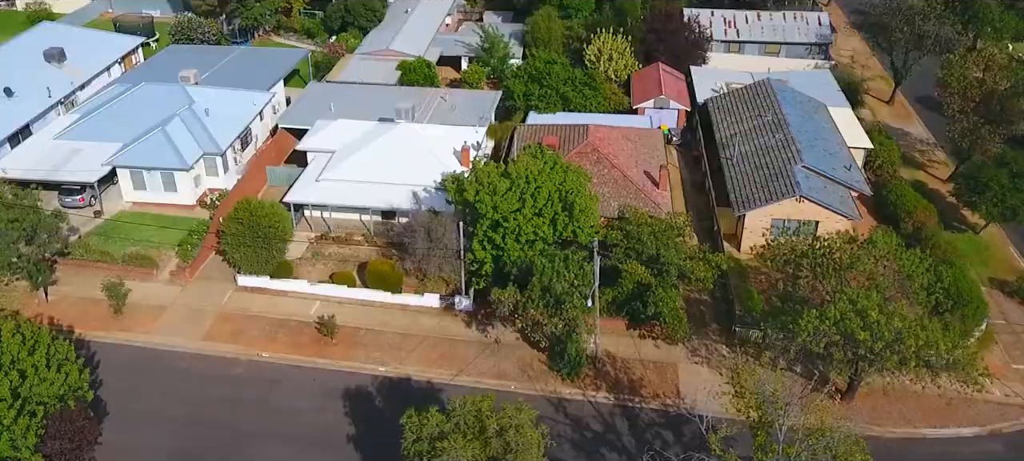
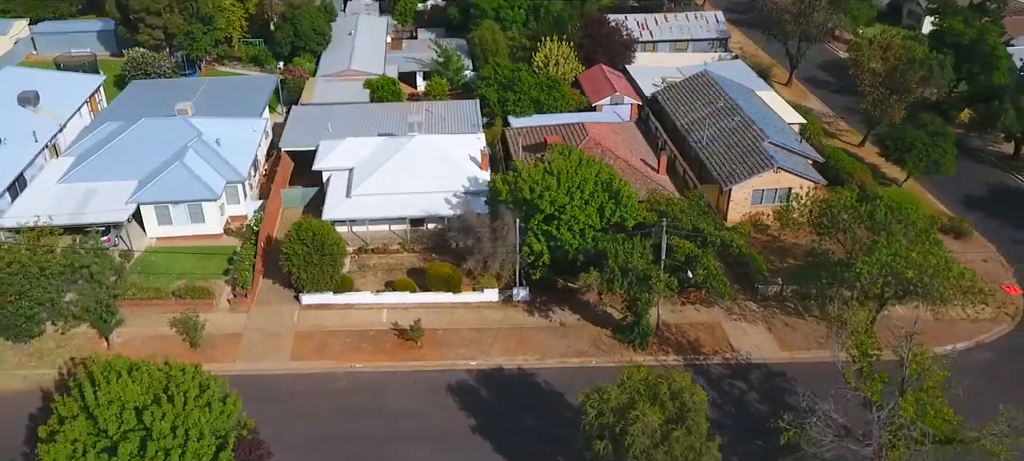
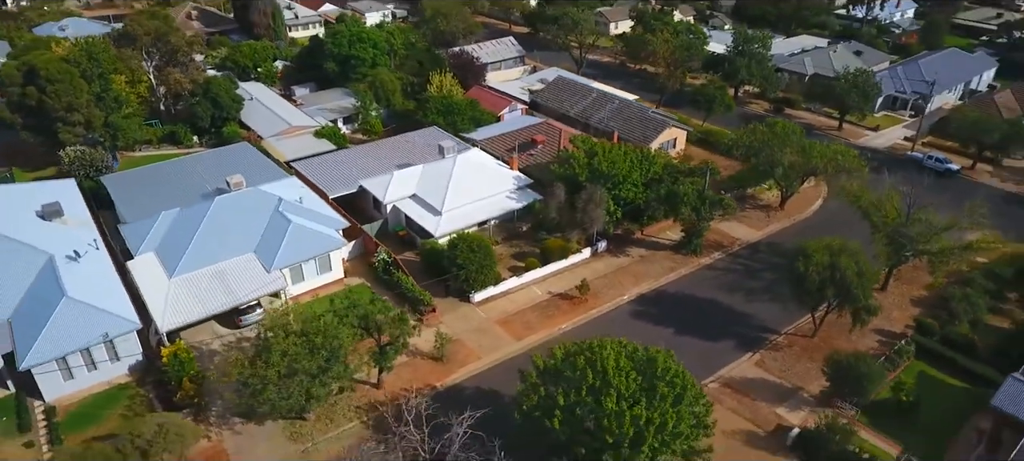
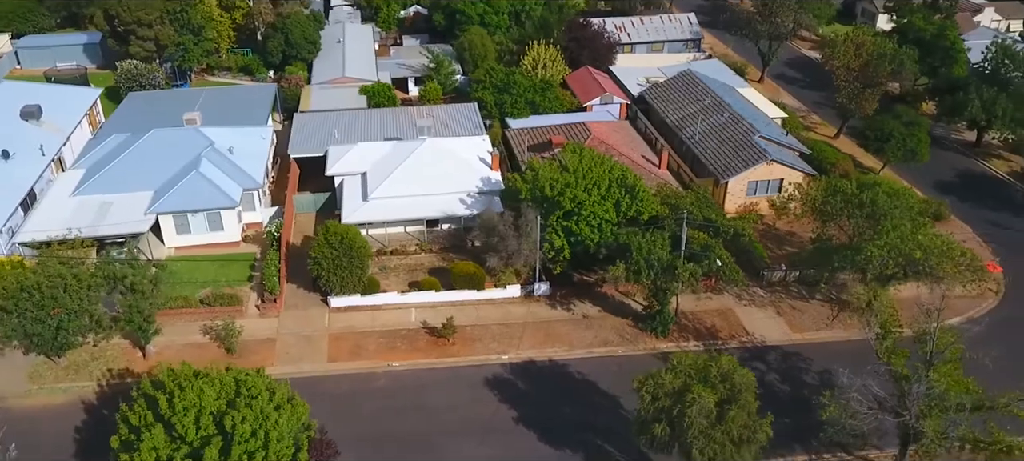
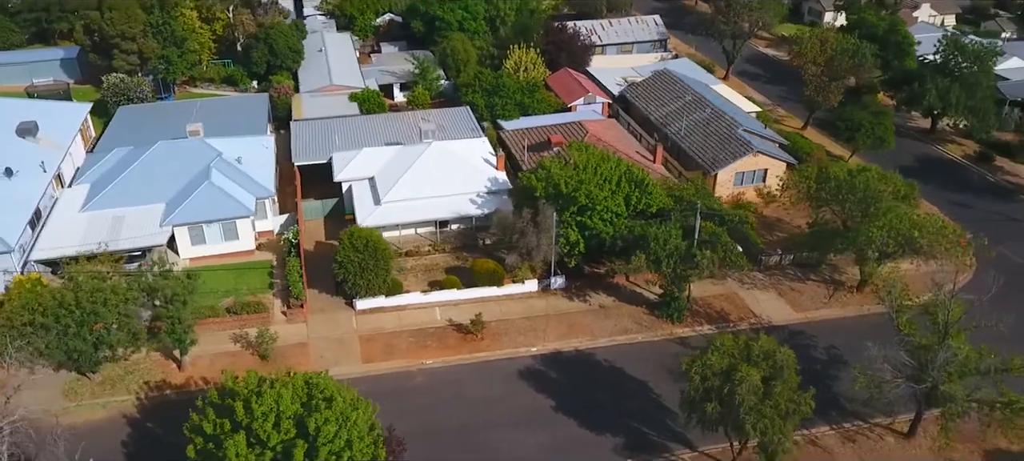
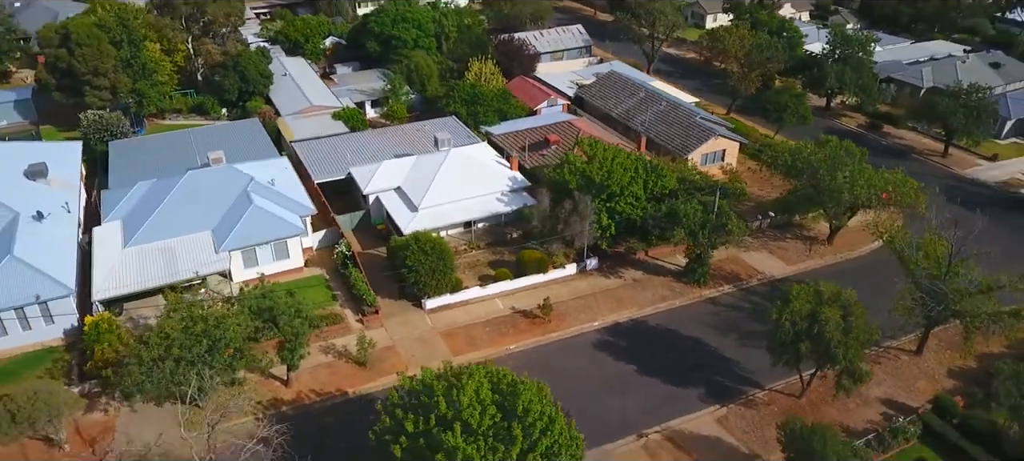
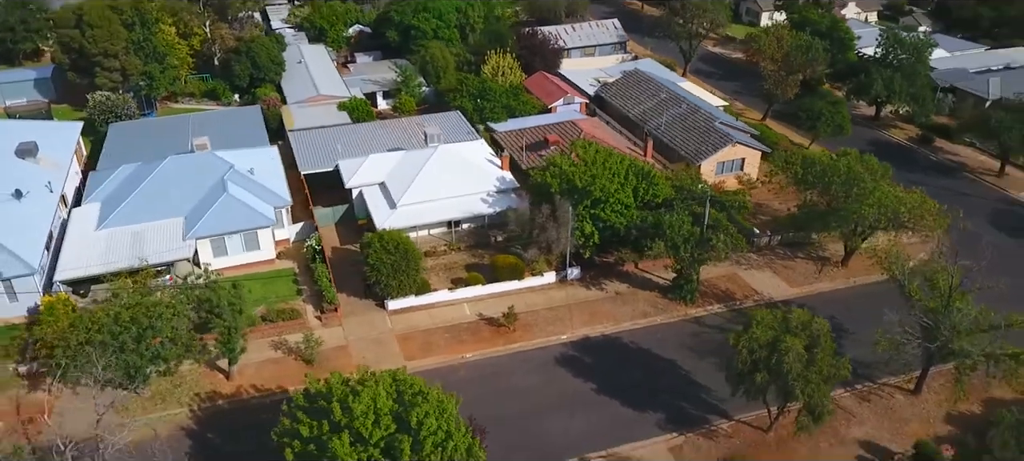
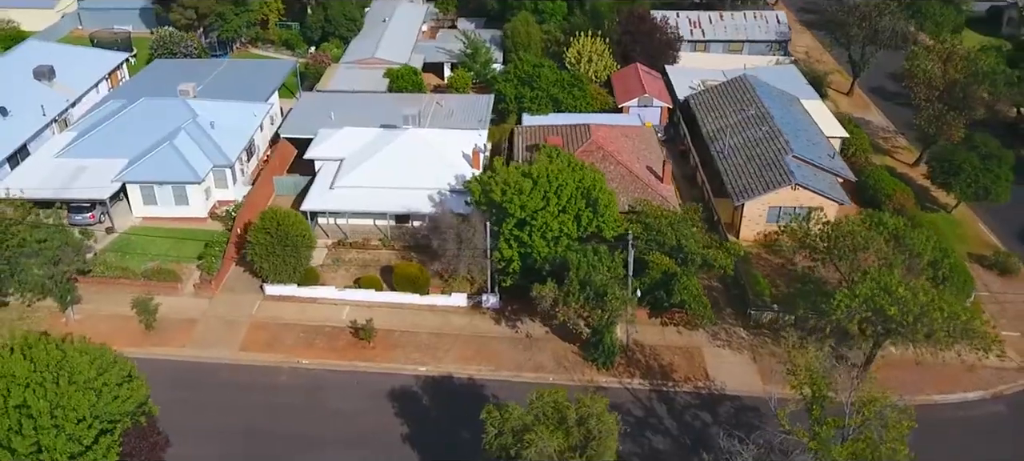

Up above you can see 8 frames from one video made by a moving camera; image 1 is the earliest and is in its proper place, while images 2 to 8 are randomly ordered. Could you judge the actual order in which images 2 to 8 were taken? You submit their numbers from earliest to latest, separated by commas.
8, 2, 4, 5, 7, 6, 3
